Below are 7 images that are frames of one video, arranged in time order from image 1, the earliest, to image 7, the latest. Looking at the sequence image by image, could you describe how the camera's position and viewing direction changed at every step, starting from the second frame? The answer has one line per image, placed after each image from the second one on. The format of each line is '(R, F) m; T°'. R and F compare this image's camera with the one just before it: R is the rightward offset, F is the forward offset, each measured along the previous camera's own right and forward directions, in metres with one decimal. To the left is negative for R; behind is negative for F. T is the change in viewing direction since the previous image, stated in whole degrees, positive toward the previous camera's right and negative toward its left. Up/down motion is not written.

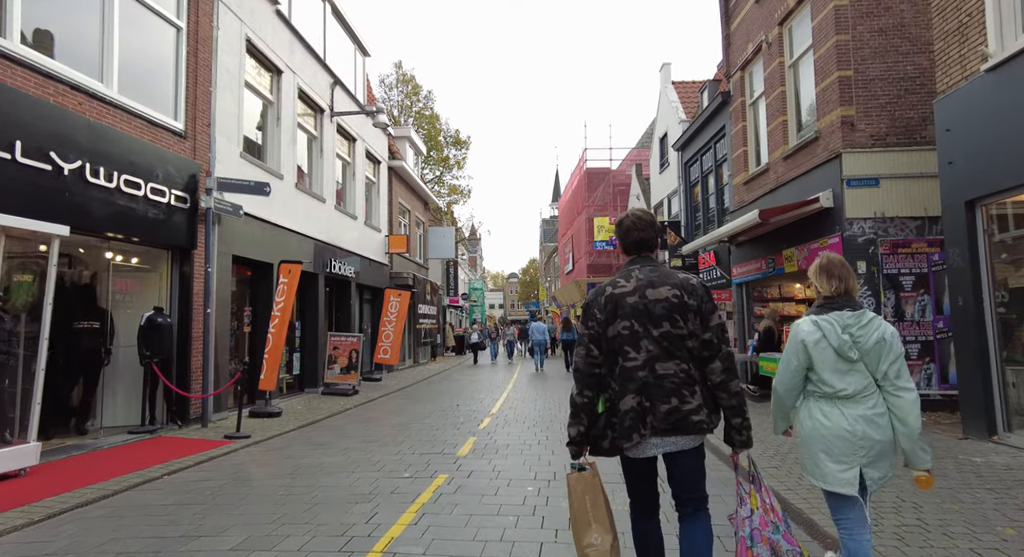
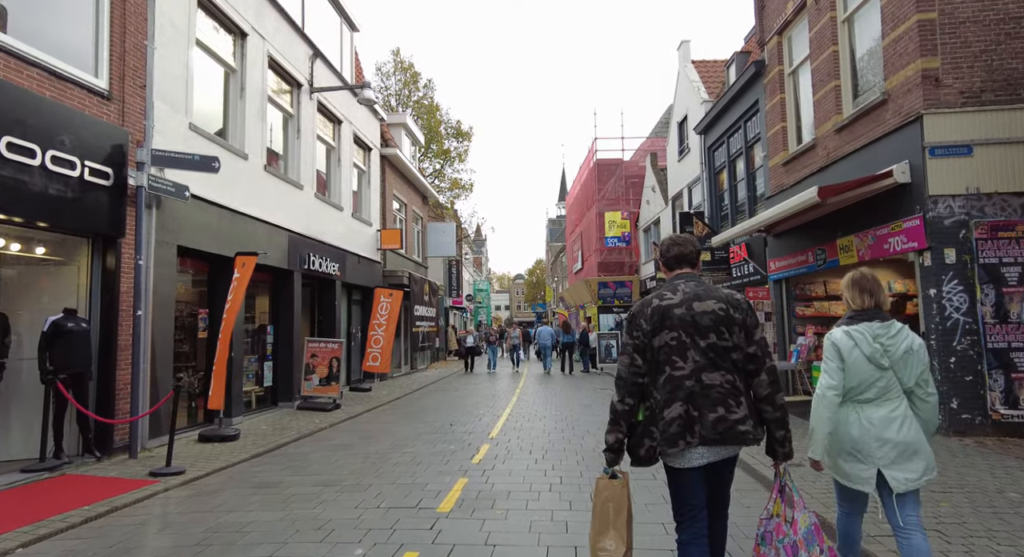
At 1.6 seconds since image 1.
(0.0, +1.7) m; -1°
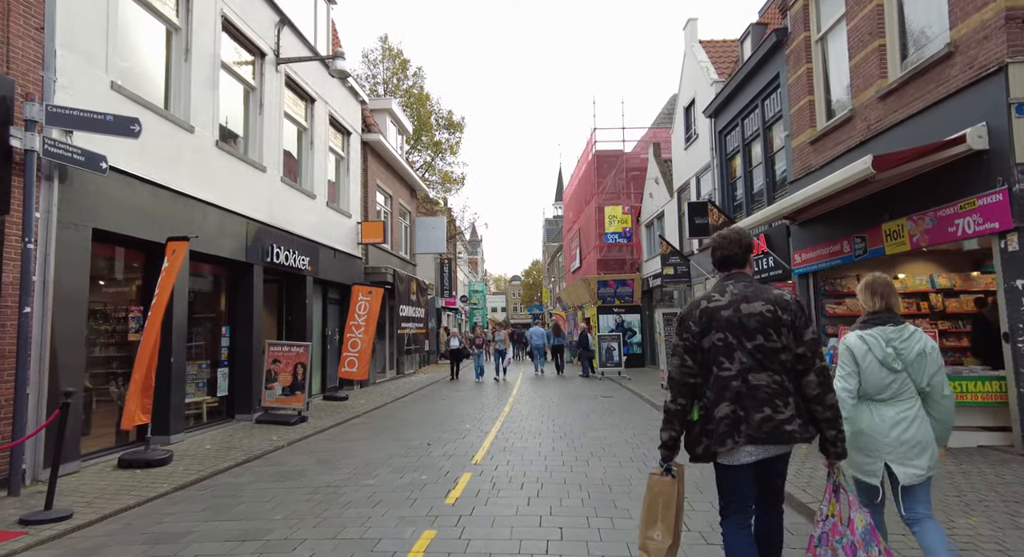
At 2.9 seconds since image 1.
(+0.1, +1.4) m; 0°
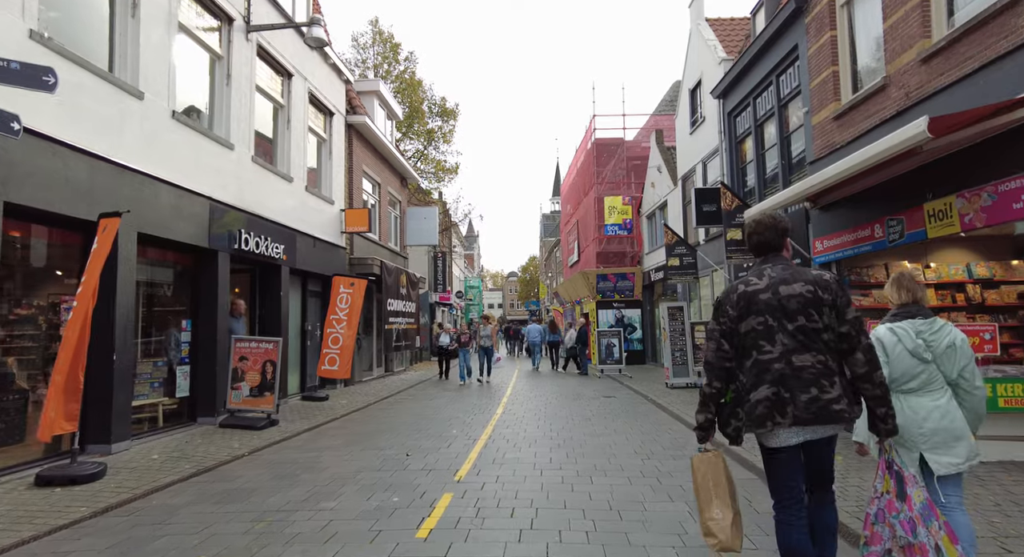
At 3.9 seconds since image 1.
(+0.1, +1.0) m; 0°
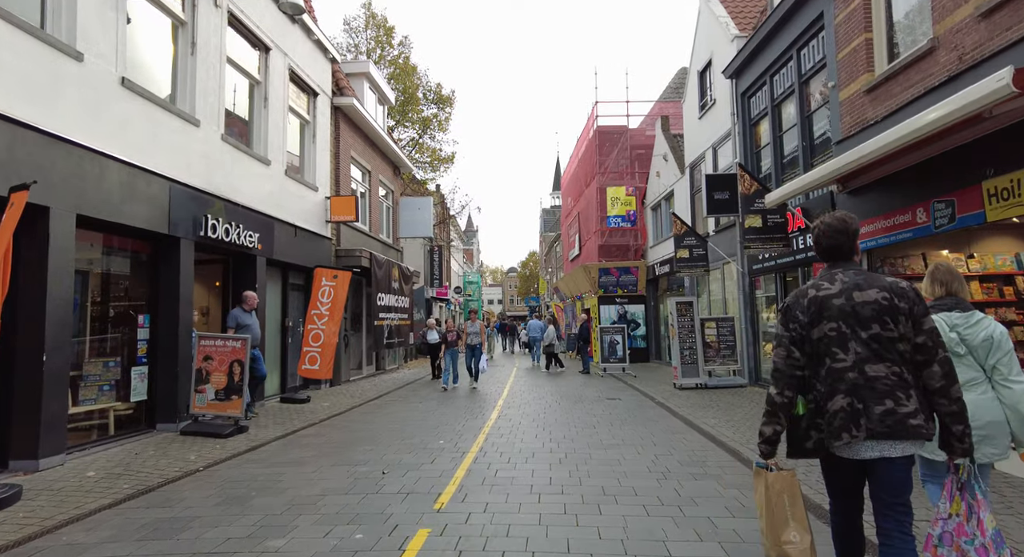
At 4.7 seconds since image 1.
(+0.1, +1.0) m; 0°
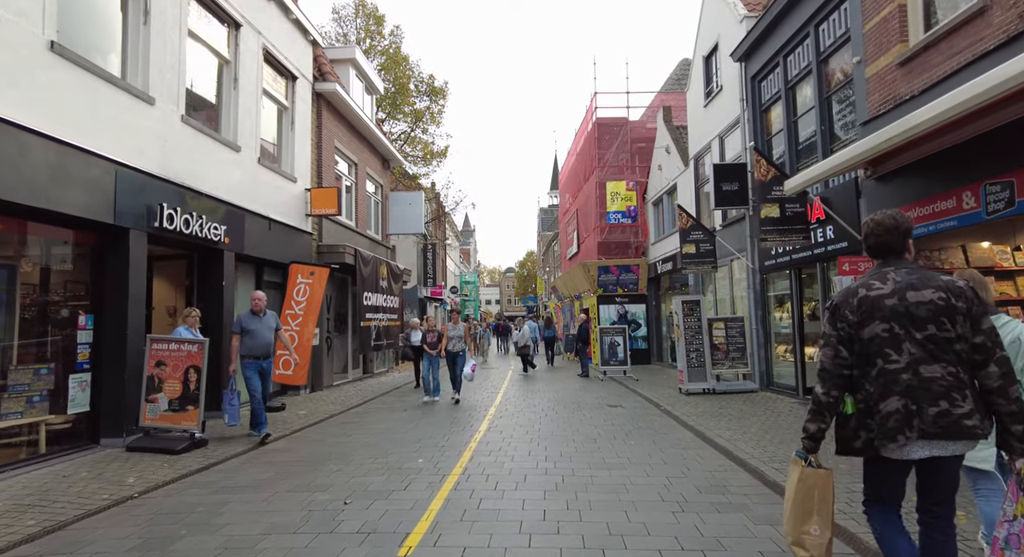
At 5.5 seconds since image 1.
(+0.1, +0.9) m; 0°
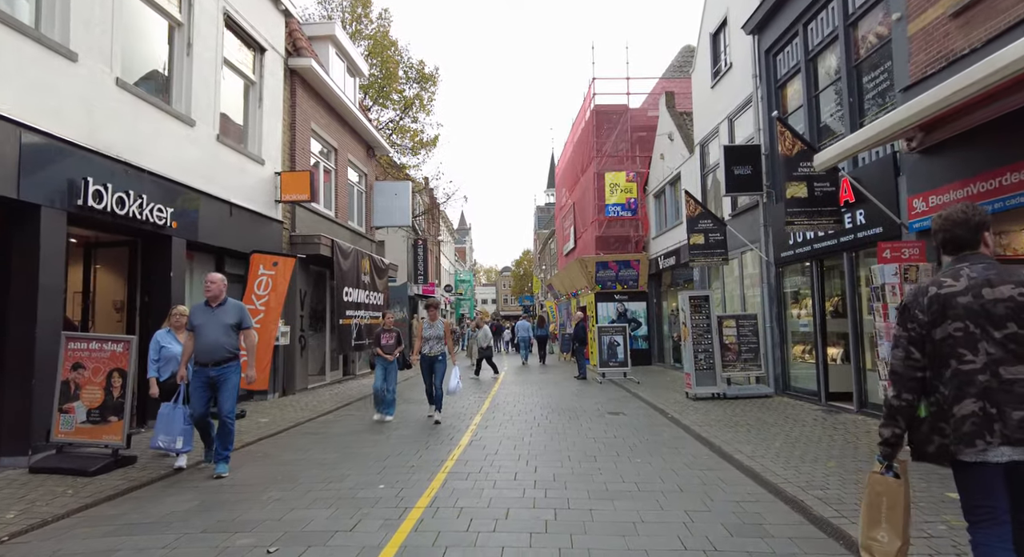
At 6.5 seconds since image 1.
(+0.1, +1.2) m; 0°
